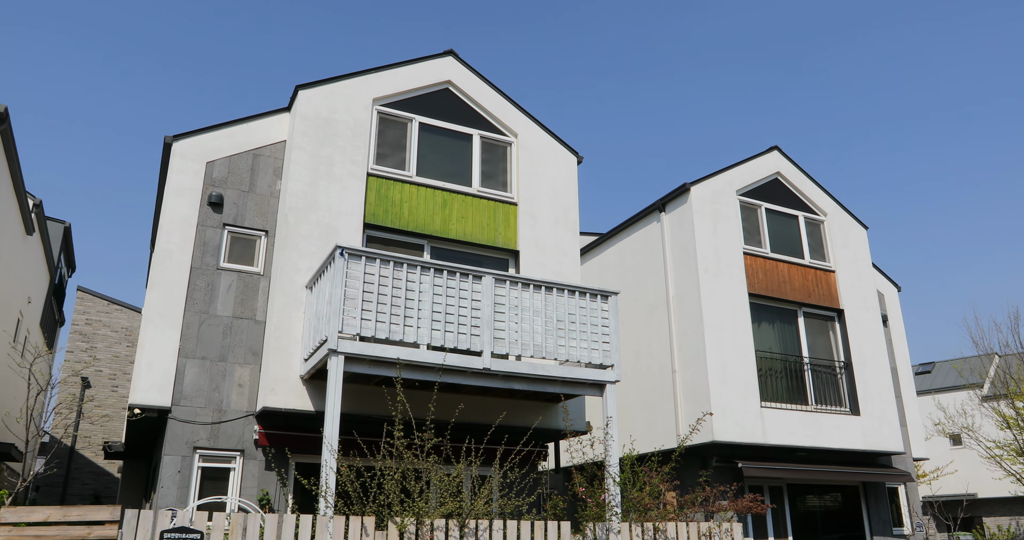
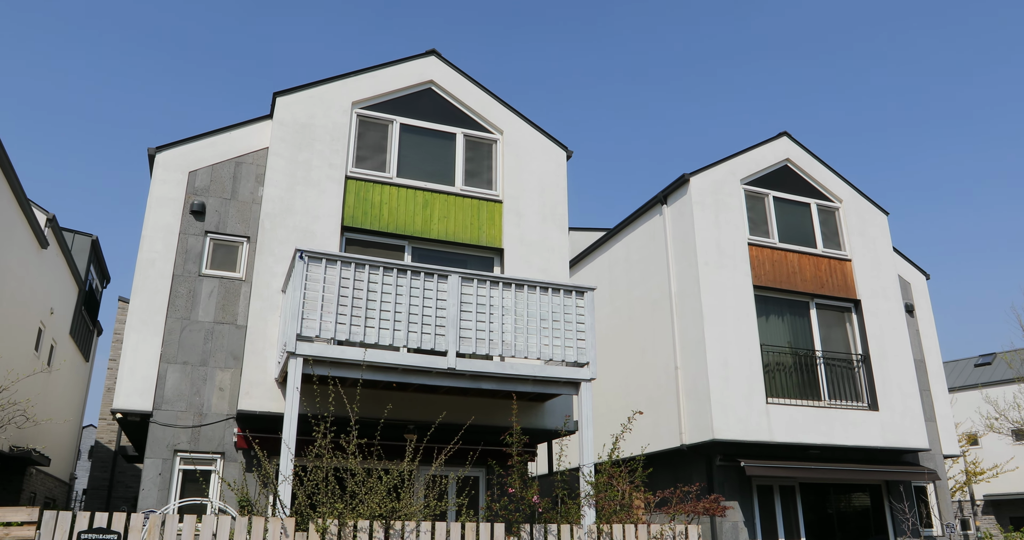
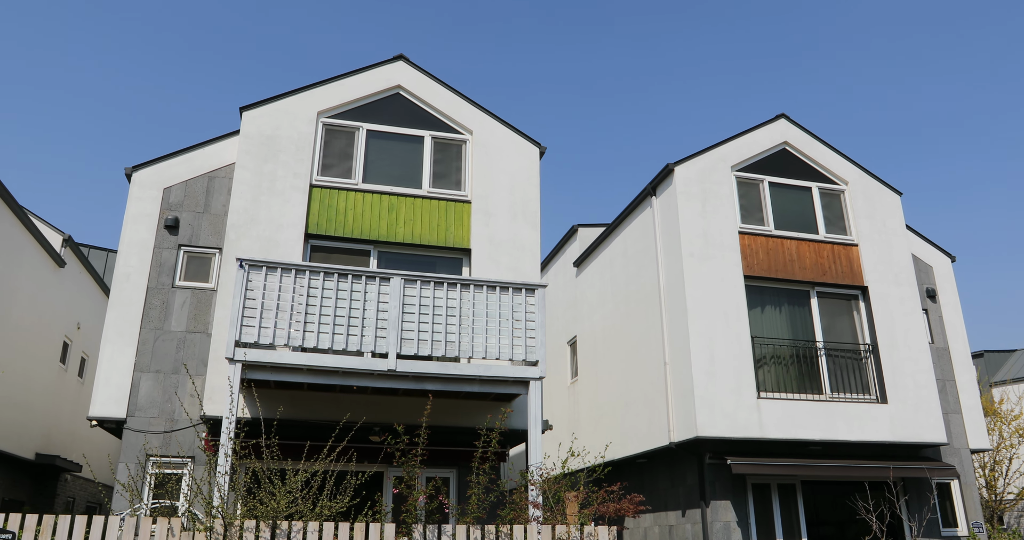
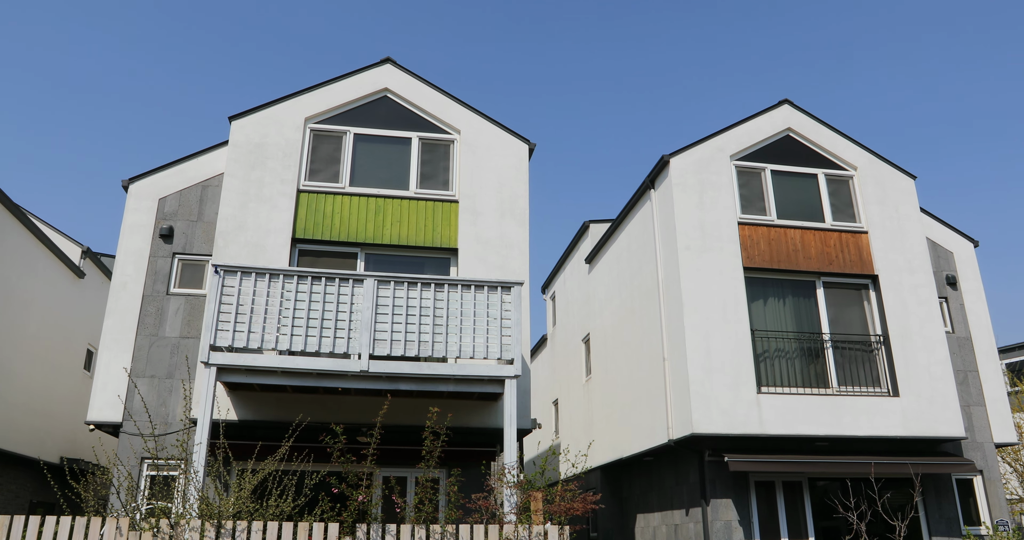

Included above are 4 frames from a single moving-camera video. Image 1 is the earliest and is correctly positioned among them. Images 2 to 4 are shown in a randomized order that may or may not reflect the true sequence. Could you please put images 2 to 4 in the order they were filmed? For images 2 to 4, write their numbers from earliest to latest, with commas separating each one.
2, 3, 4
